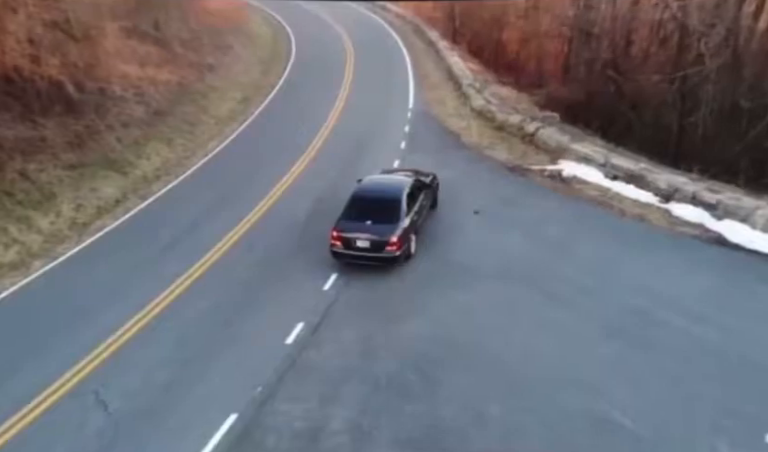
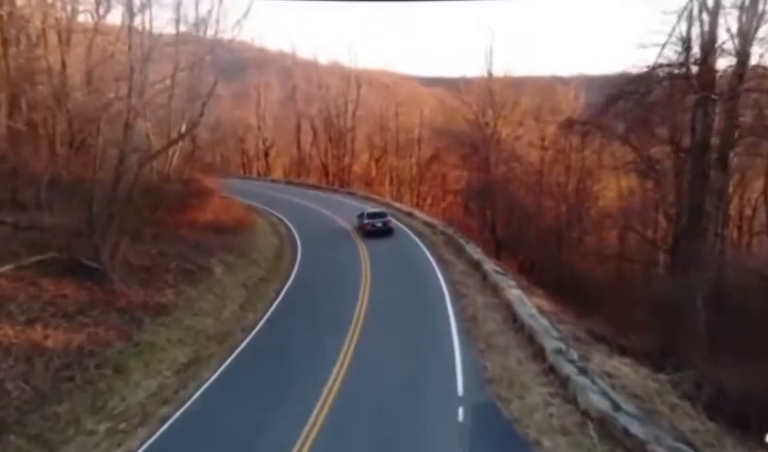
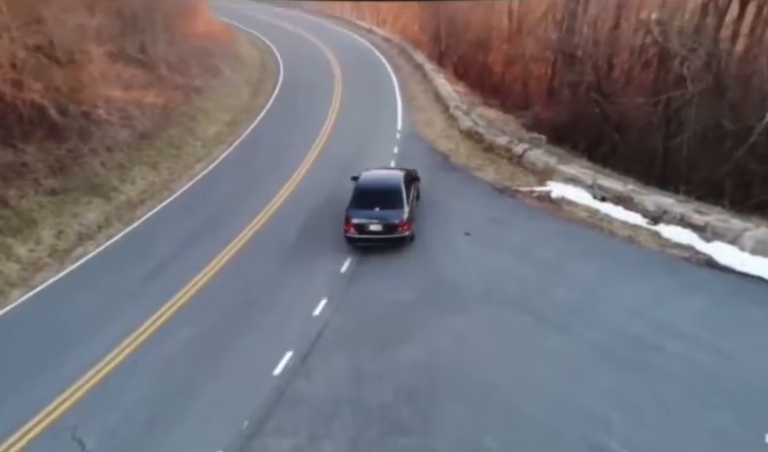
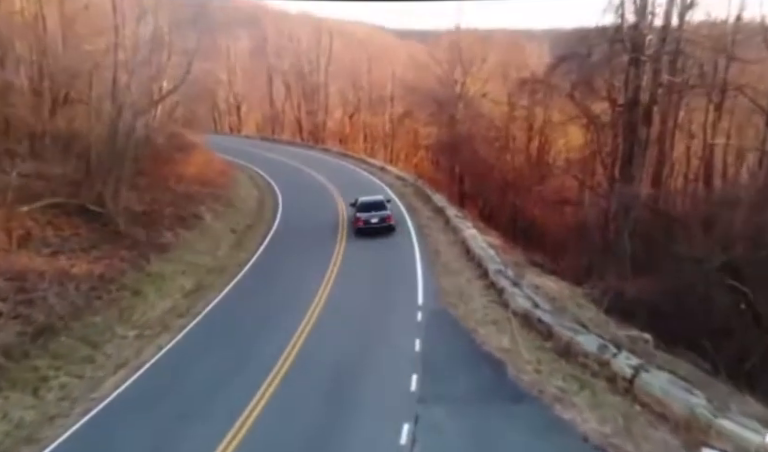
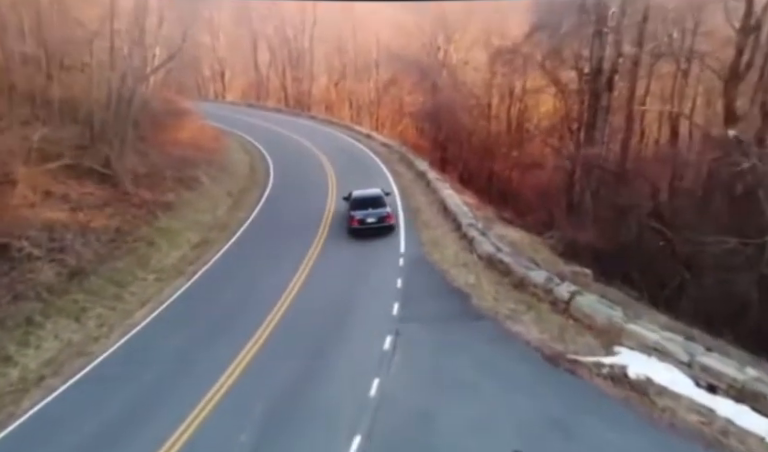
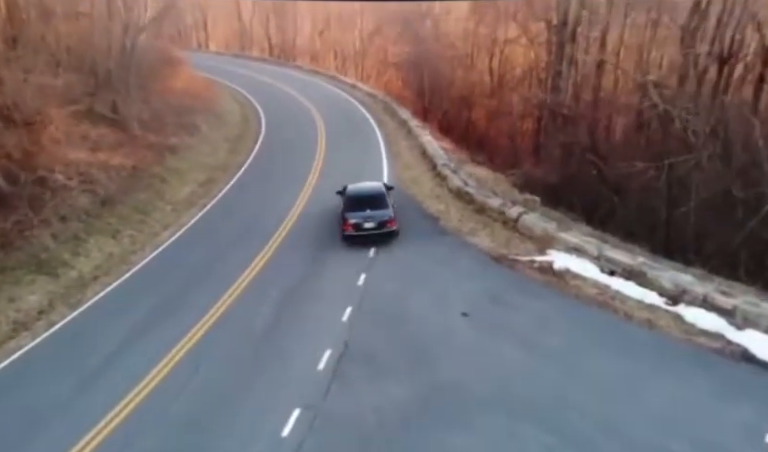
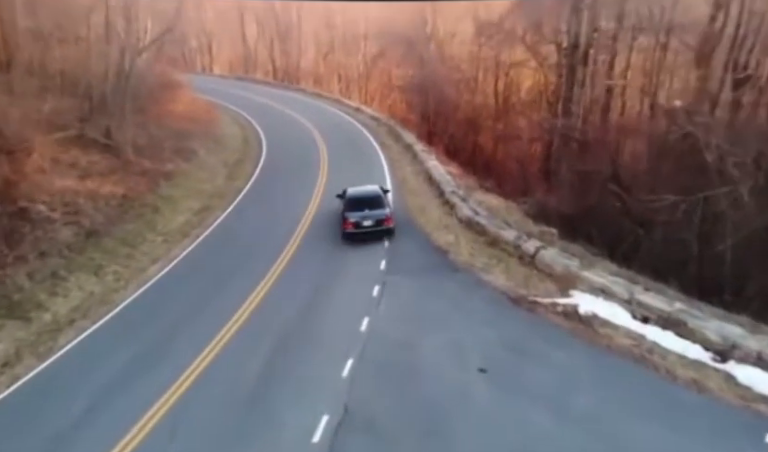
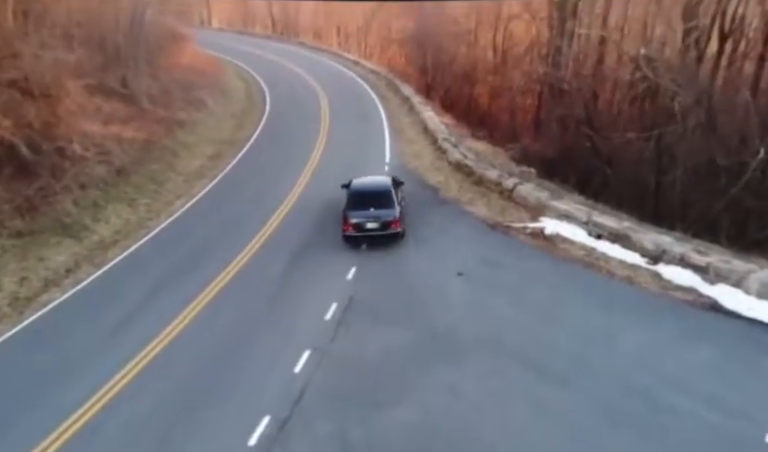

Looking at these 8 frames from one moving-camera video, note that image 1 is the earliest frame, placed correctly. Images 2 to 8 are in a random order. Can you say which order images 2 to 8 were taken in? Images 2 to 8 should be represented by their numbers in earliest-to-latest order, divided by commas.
3, 8, 6, 7, 5, 4, 2
